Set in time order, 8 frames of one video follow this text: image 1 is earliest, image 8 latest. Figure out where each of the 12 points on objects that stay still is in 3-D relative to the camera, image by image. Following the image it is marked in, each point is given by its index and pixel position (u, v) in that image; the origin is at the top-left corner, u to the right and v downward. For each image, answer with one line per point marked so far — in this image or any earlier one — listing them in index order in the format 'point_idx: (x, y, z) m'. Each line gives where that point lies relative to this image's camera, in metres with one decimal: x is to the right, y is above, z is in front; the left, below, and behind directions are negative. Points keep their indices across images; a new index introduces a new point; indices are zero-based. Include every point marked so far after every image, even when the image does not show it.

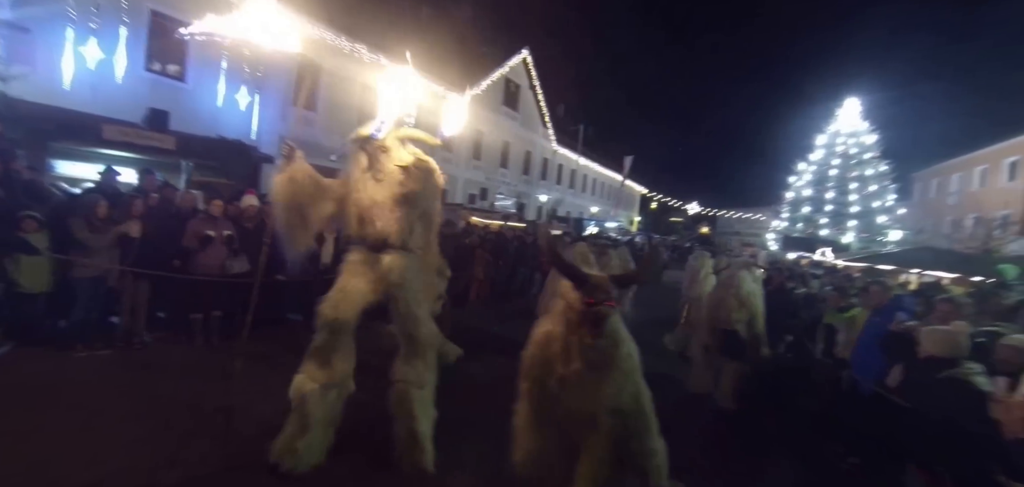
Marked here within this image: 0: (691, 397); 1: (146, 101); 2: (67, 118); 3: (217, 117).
0: (+2.8, -2.5, +7.2) m
1: (-8.2, +3.2, +10.5) m
2: (-6.3, +1.8, +7.0) m
3: (-7.4, +3.2, +11.6) m
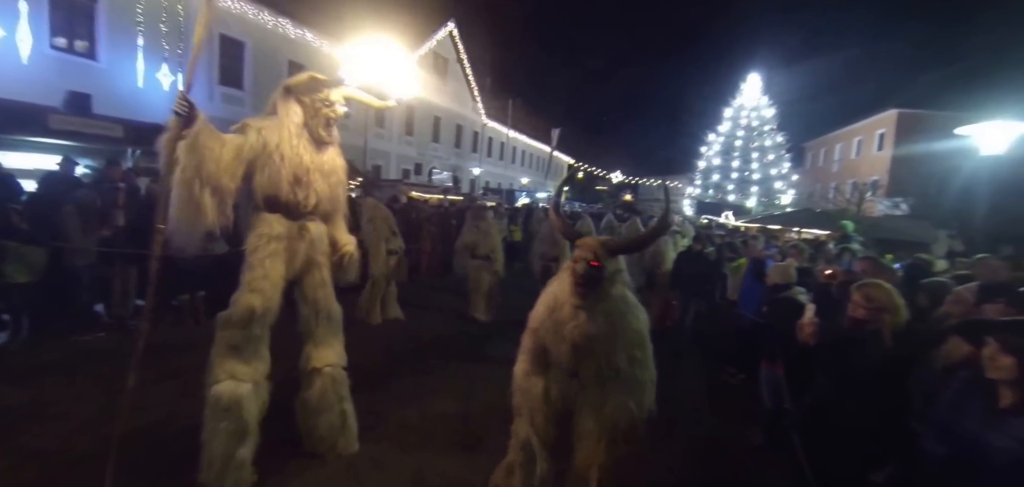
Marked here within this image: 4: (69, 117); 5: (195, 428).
0: (+1.9, -1.9, +8.7) m
1: (-9.6, +3.4, +10.0) m
2: (-7.2, +1.9, +6.9) m
3: (-9.0, +3.5, +11.2) m
4: (-6.8, +2.0, +7.4) m
5: (-2.6, -1.6, +3.9) m
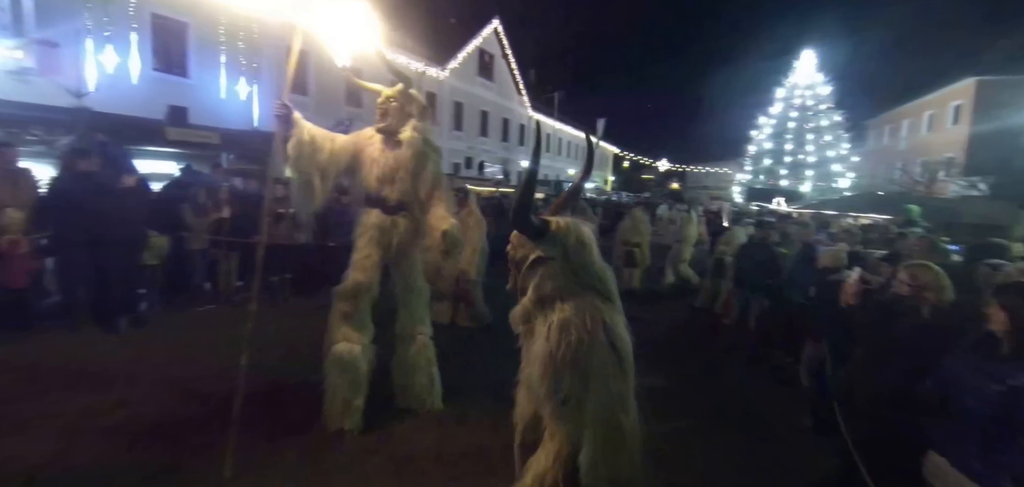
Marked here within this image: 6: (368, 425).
0: (+2.9, -1.7, +9.0) m
1: (-8.5, +3.5, +11.3) m
2: (-6.4, +2.1, +8.0) m
3: (-7.8, +3.6, +12.5) m
4: (-6.0, +2.1, +8.5) m
5: (-2.0, -1.4, +4.7) m
6: (-1.3, -1.6, +4.0) m
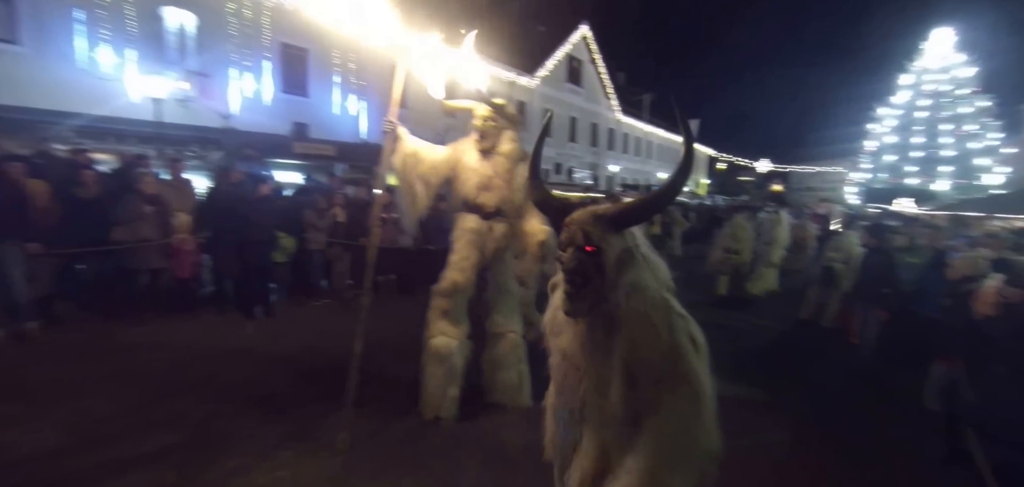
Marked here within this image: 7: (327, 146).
0: (+4.5, -1.8, +8.5) m
1: (-6.2, +3.5, +12.9) m
2: (-4.7, +2.1, +9.2) m
3: (-5.3, +3.6, +13.9) m
4: (-4.2, +2.1, +9.7) m
5: (-1.1, -1.4, +5.2) m
6: (-0.5, -1.6, +4.4) m
7: (-3.9, +2.1, +9.9) m
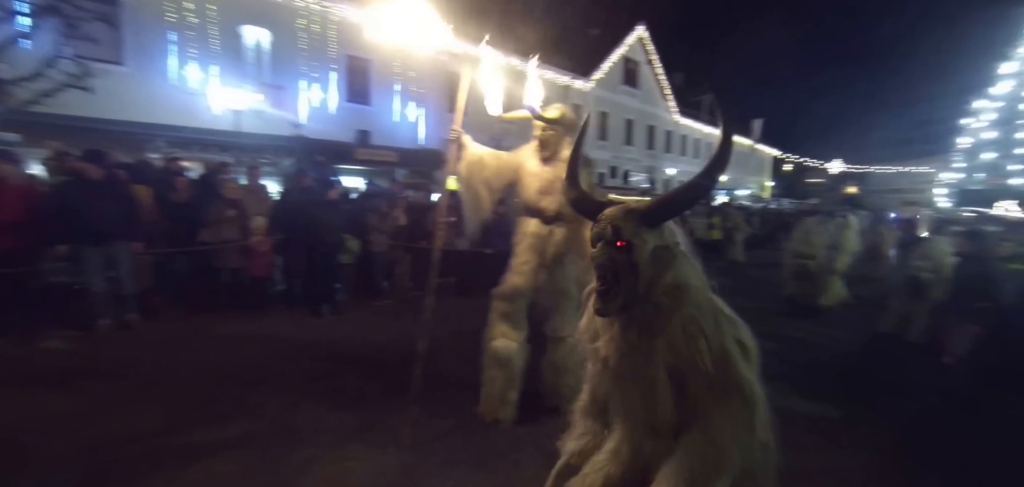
0: (+5.5, -1.9, +7.9) m
1: (-4.6, +3.4, +13.5) m
2: (-3.6, +2.0, +9.7) m
3: (-3.6, +3.5, +14.4) m
4: (-3.1, +2.0, +10.1) m
5: (-0.5, -1.5, +5.2) m
6: (+0.1, -1.6, +4.4) m
7: (-2.7, +2.0, +10.3) m
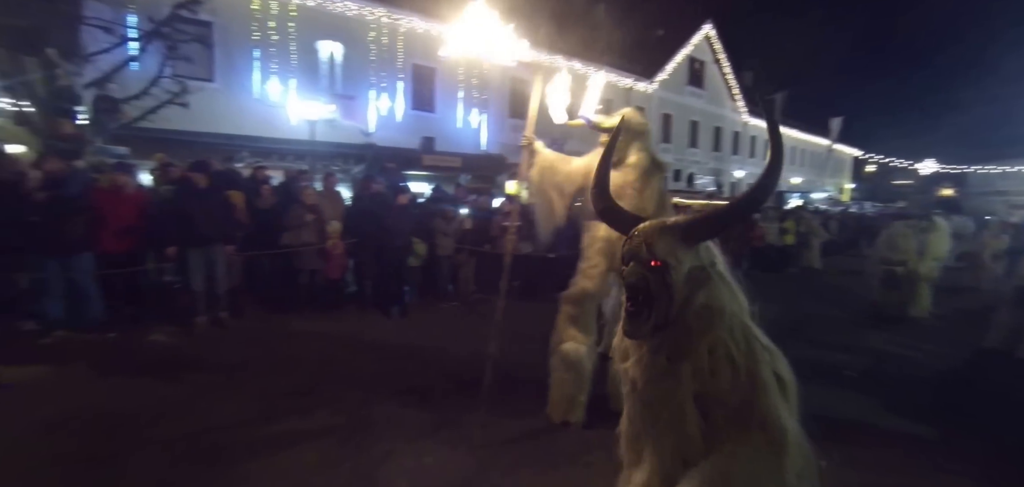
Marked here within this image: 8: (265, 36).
0: (+6.5, -2.0, +7.2) m
1: (-2.9, +3.3, +14.0) m
2: (-2.3, +1.9, +10.0) m
3: (-1.8, +3.4, +14.8) m
4: (-1.7, +2.0, +10.3) m
5: (+0.3, -1.5, +5.2) m
6: (+0.7, -1.6, +4.3) m
7: (-1.3, +1.9, +10.6) m
8: (-6.1, +5.1, +11.4) m
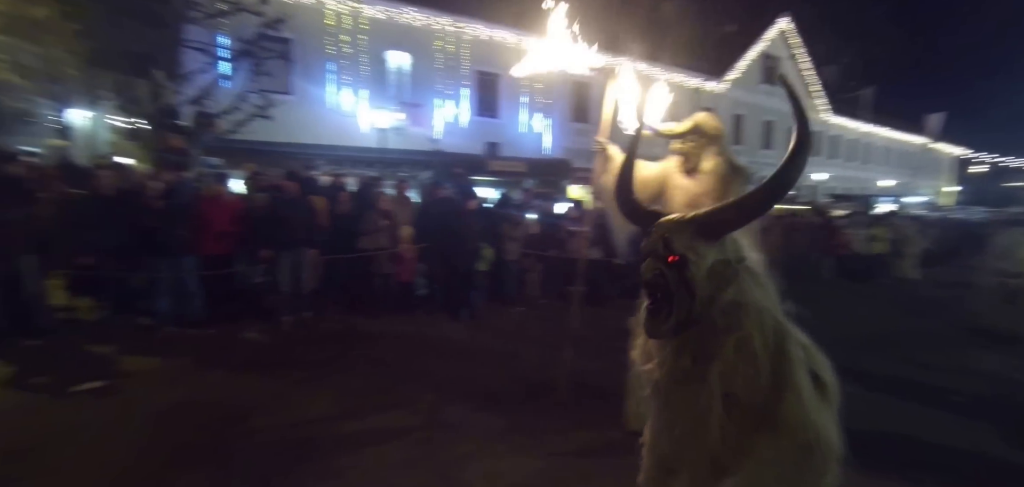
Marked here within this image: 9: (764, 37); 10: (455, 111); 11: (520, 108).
0: (+7.5, -2.1, +6.3) m
1: (-1.0, +3.2, +14.2) m
2: (-0.9, +1.8, +10.2) m
3: (+0.2, +3.3, +14.8) m
4: (-0.3, +1.8, +10.4) m
5: (+1.1, -1.6, +5.1) m
6: (+1.4, -1.7, +4.1) m
7: (+0.1, +1.8, +10.6) m
8: (-4.4, +5.0, +12.0) m
9: (+10.4, +8.6, +19.3) m
10: (-1.7, +3.9, +13.6) m
11: (+0.2, +4.3, +14.9) m
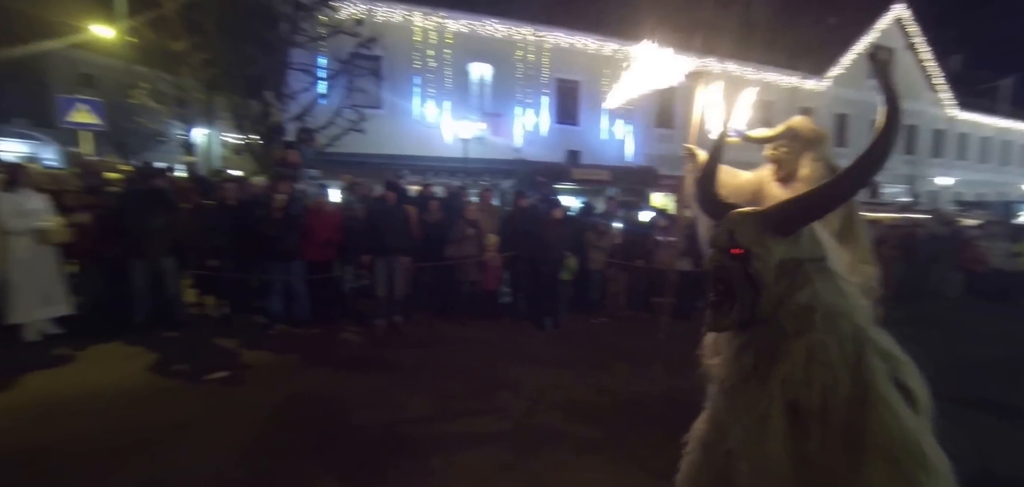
0: (+8.5, -2.3, +4.9) m
1: (+1.4, +3.0, +14.1) m
2: (+0.9, +1.7, +10.2) m
3: (+2.7, +3.0, +14.6) m
4: (+1.5, +1.7, +10.3) m
5: (+2.0, -1.7, +4.8) m
6: (+2.1, -1.8, +3.7) m
7: (+2.0, +1.6, +10.4) m
8: (-2.3, +4.8, +12.5) m
9: (+13.6, +8.2, +17.5) m
10: (+0.7, +3.7, +13.7) m
11: (+2.7, +4.1, +14.7) m
